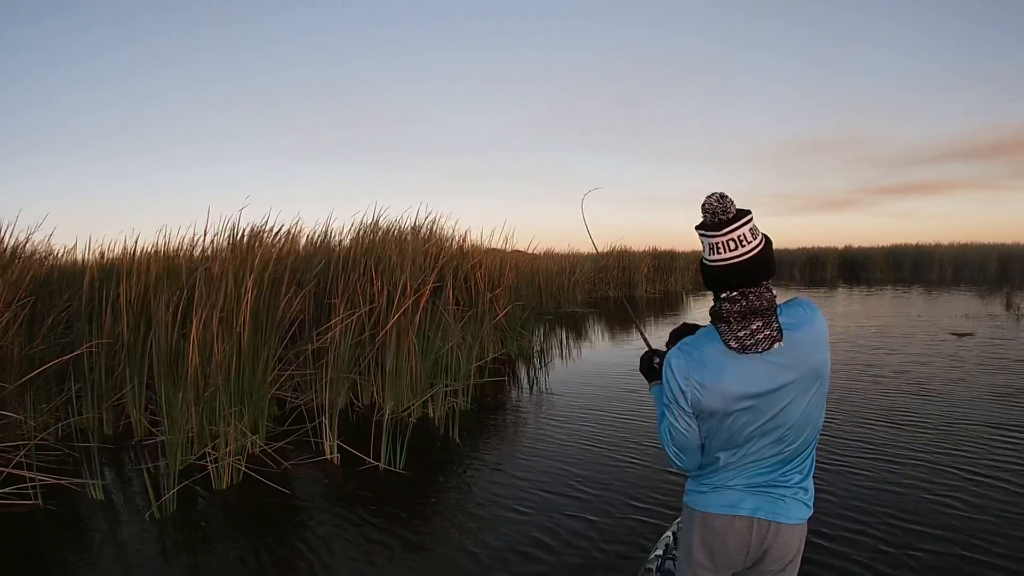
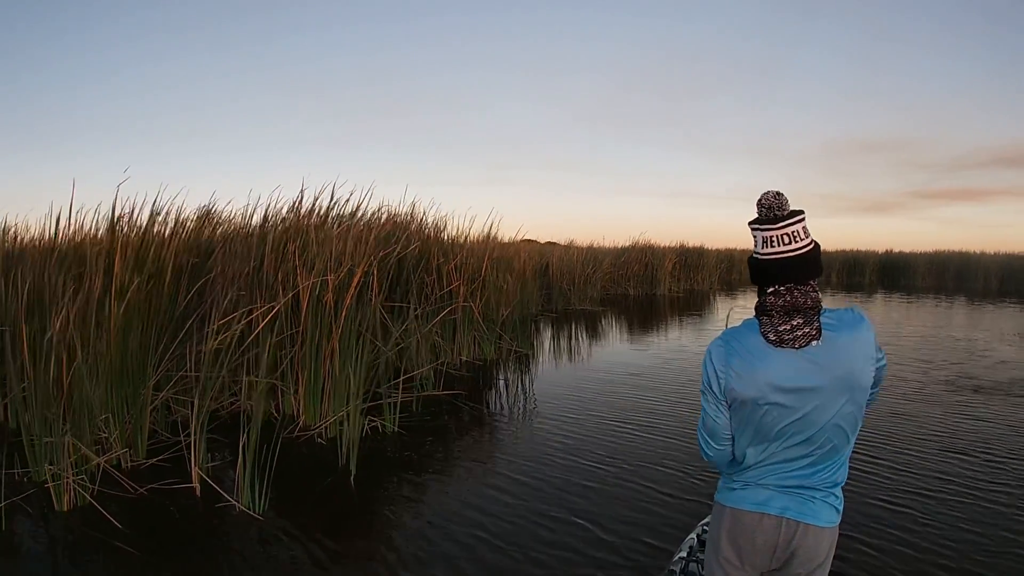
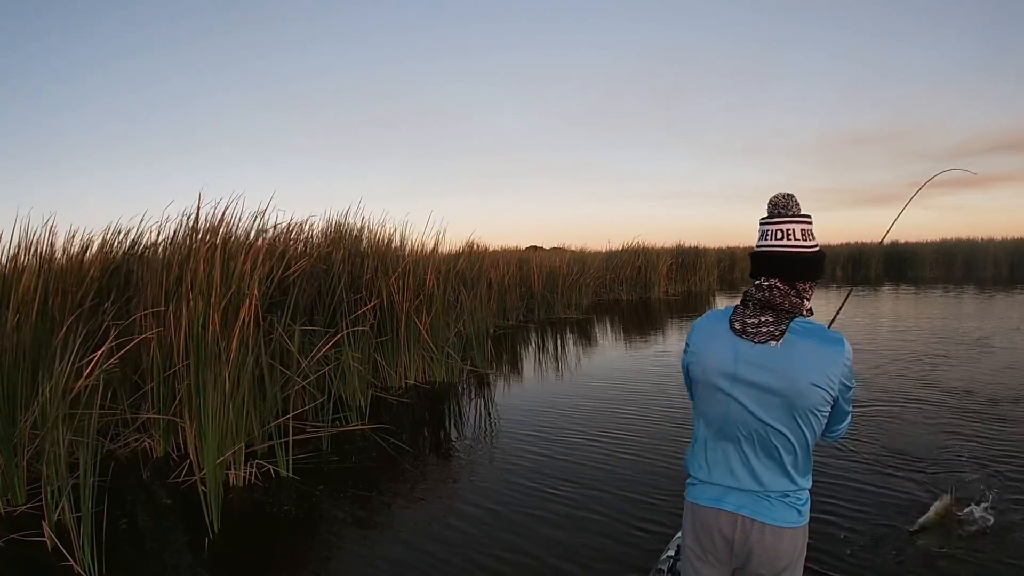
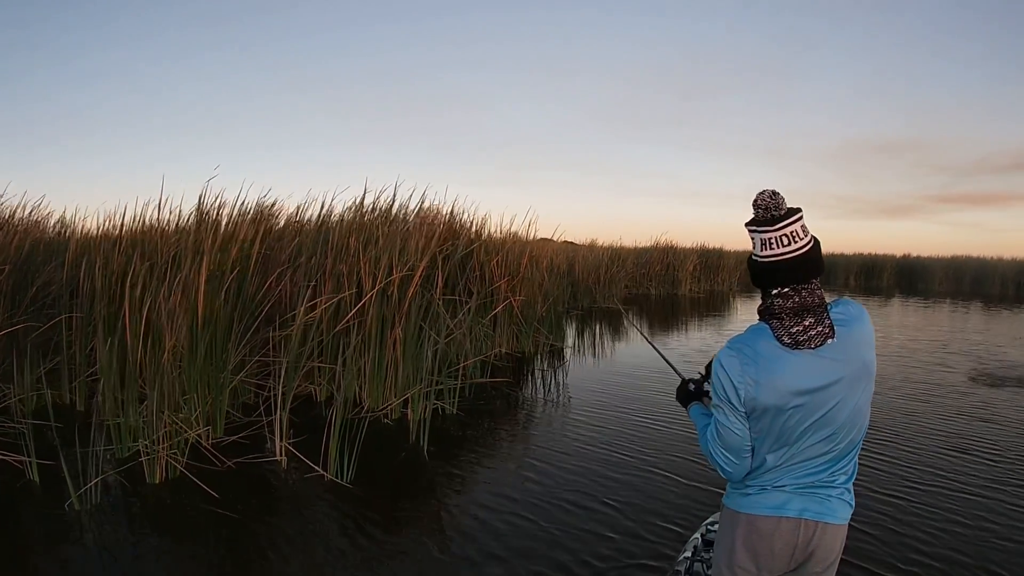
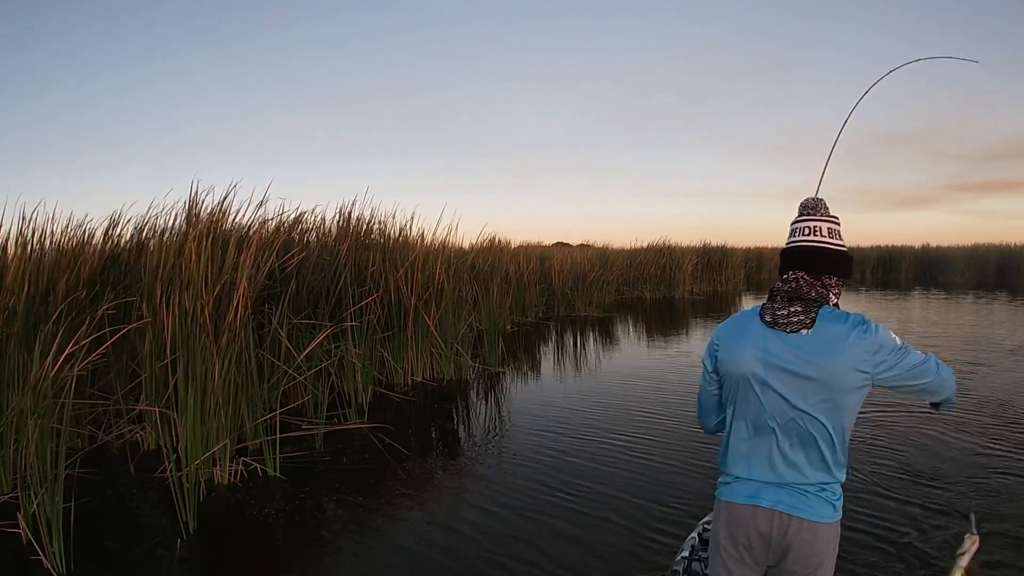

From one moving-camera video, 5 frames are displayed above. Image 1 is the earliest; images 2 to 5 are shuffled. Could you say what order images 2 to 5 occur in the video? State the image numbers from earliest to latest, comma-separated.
4, 2, 3, 5
